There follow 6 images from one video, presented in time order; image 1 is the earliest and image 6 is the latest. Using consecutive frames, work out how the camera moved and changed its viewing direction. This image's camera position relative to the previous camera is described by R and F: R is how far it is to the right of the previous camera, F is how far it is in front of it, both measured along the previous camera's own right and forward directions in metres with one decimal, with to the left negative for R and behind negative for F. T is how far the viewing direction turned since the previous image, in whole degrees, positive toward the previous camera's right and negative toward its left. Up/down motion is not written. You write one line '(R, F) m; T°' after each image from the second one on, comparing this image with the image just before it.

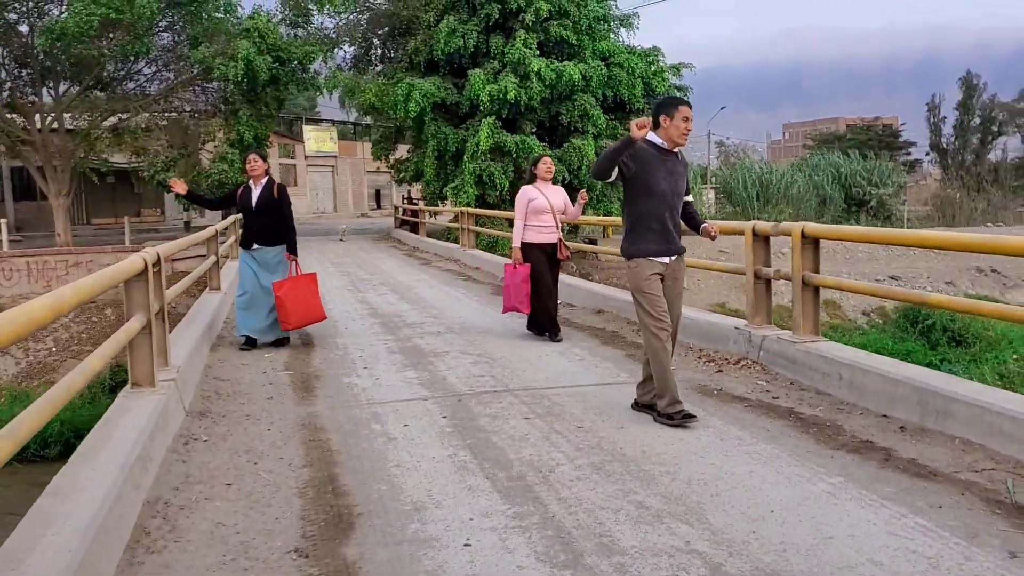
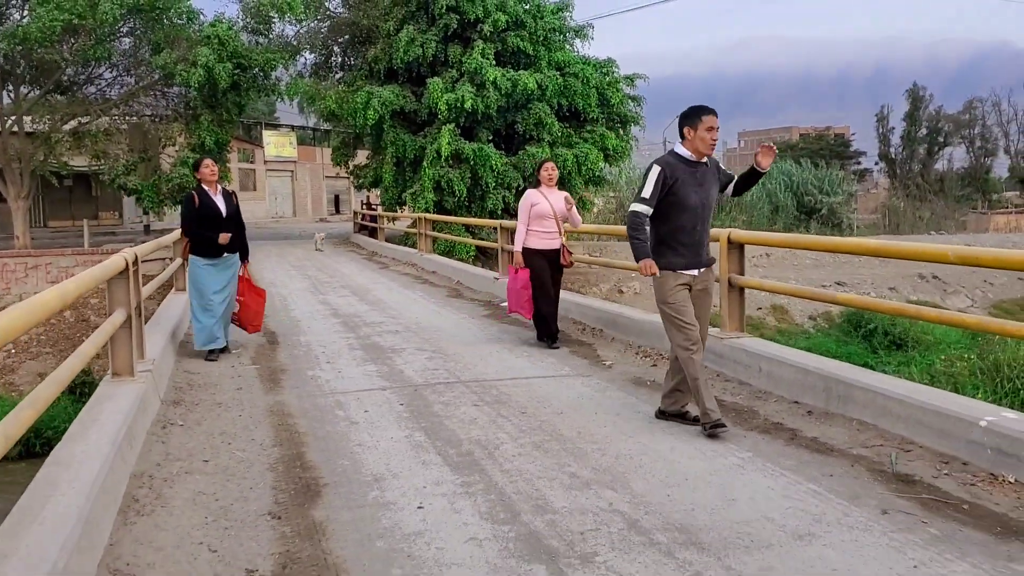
(0.0, -0.5) m; +2°
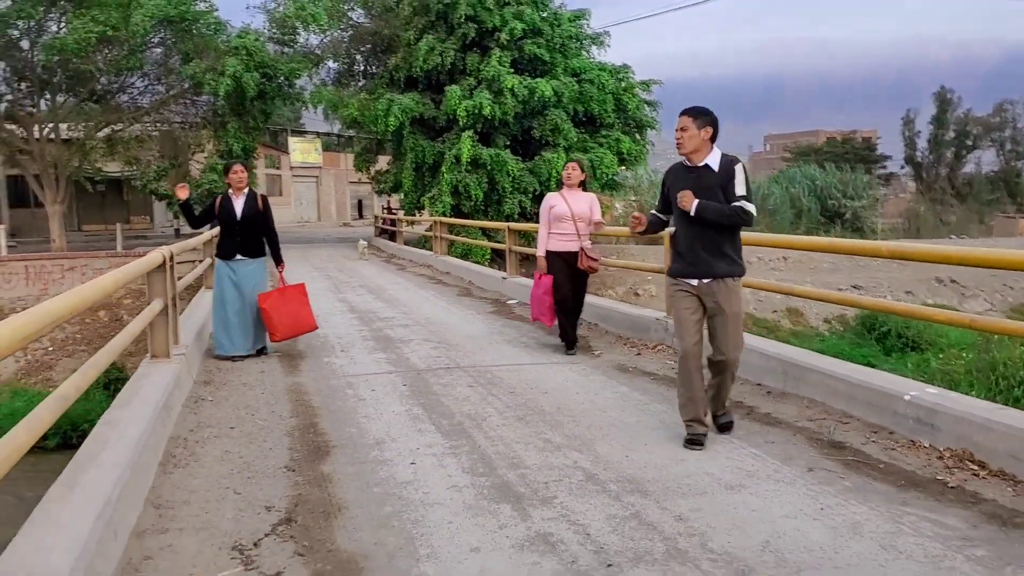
(+0.2, -0.6) m; -1°
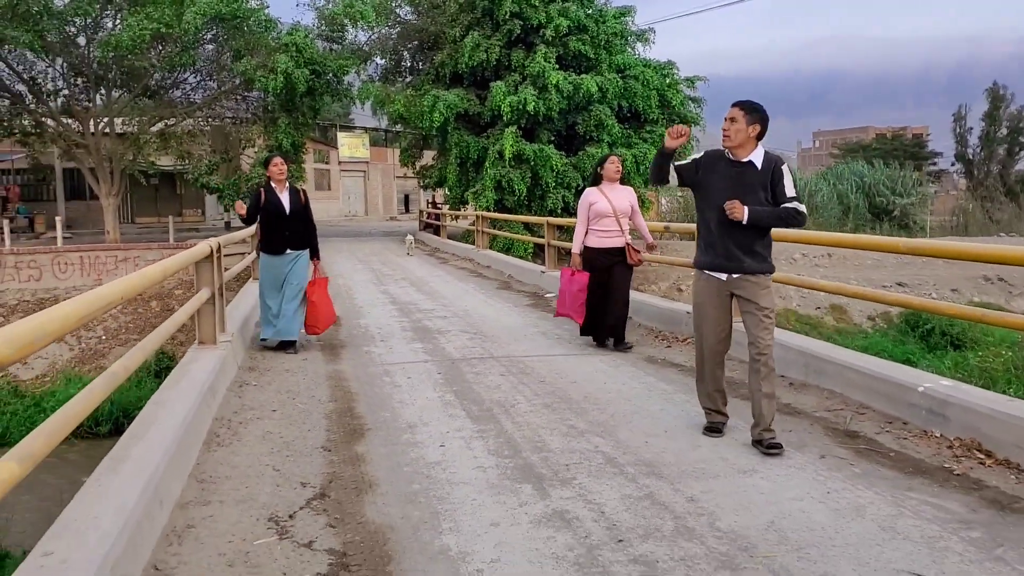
(+0.1, -0.2) m; -2°
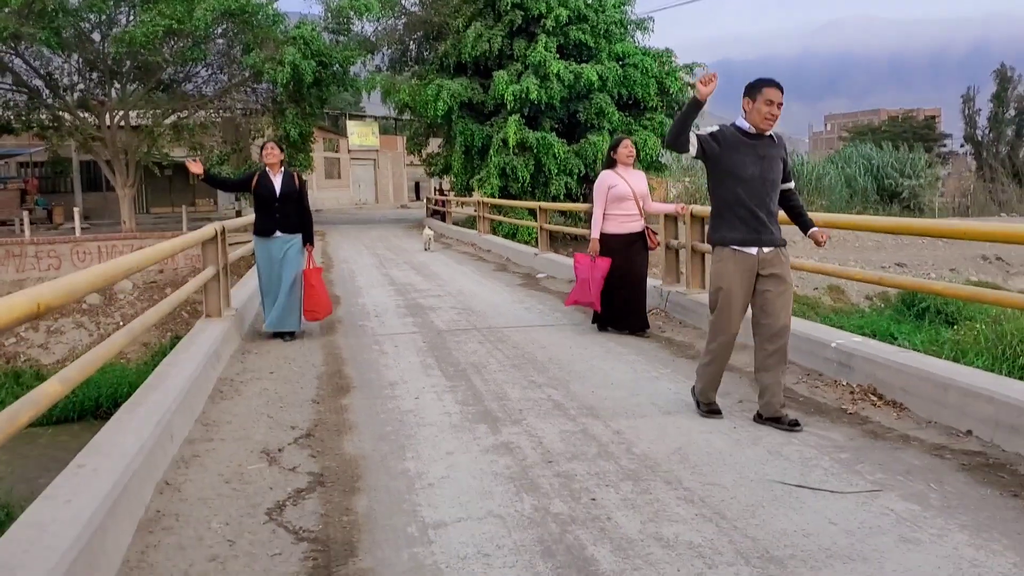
(+0.3, -0.7) m; -1°
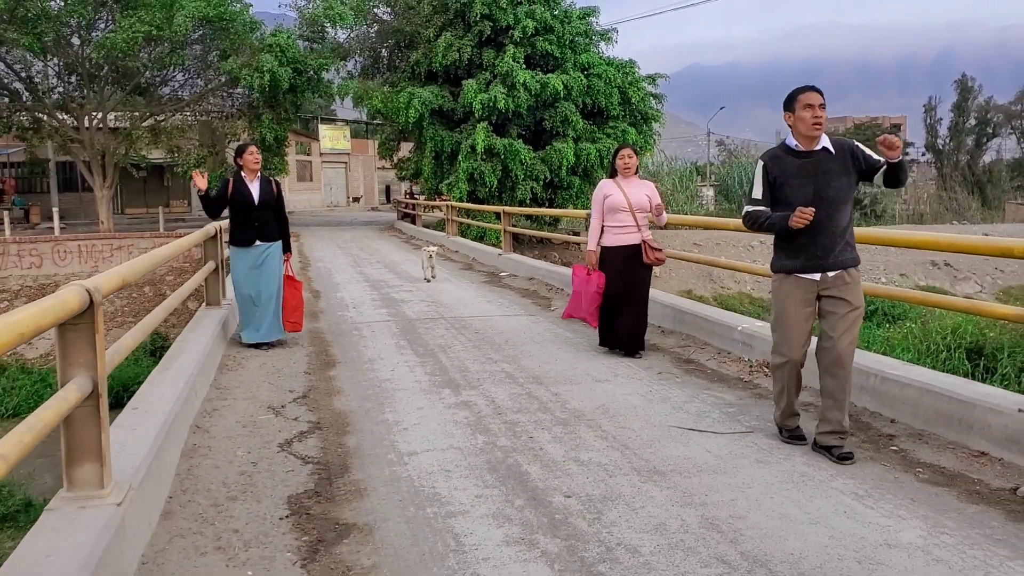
(+0.1, -1.0) m; +2°
